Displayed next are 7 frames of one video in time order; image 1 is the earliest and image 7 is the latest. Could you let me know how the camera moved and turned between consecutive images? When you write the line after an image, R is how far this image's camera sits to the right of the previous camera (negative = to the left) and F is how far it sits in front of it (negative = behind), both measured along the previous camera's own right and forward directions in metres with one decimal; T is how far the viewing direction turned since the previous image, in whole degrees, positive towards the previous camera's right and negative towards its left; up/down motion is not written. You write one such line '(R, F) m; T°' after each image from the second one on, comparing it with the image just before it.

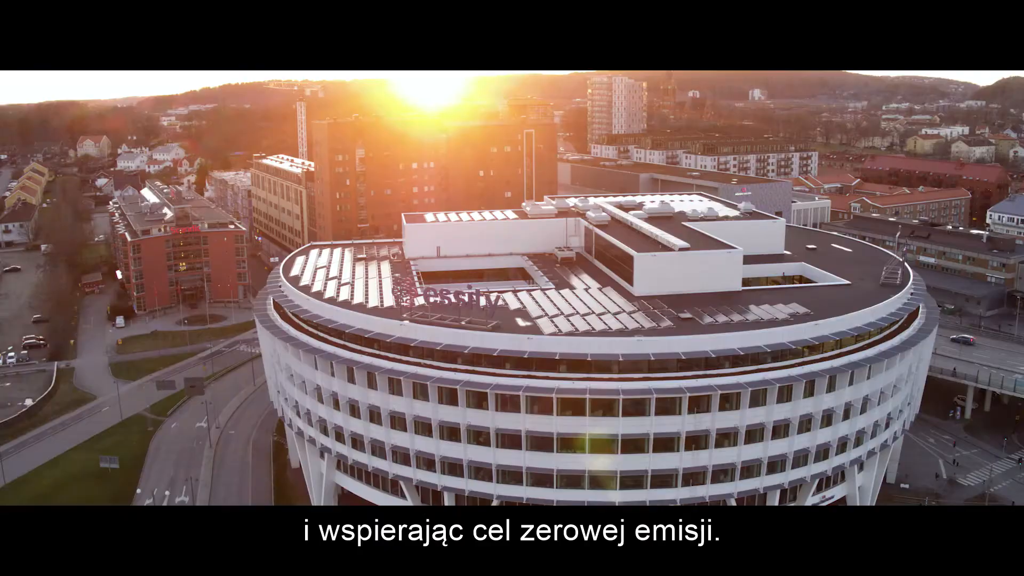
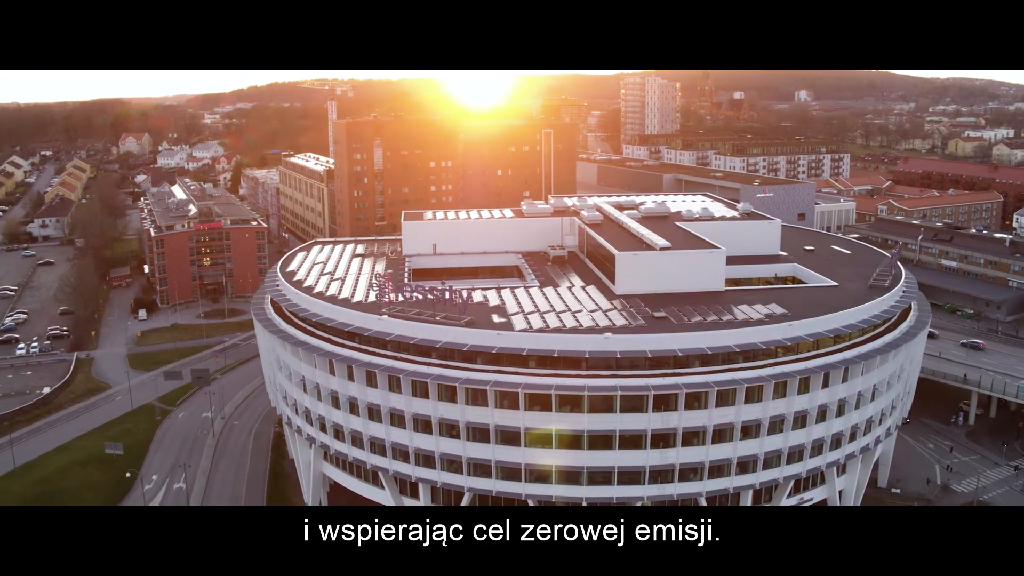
(+1.4, -0.2) m; -2°
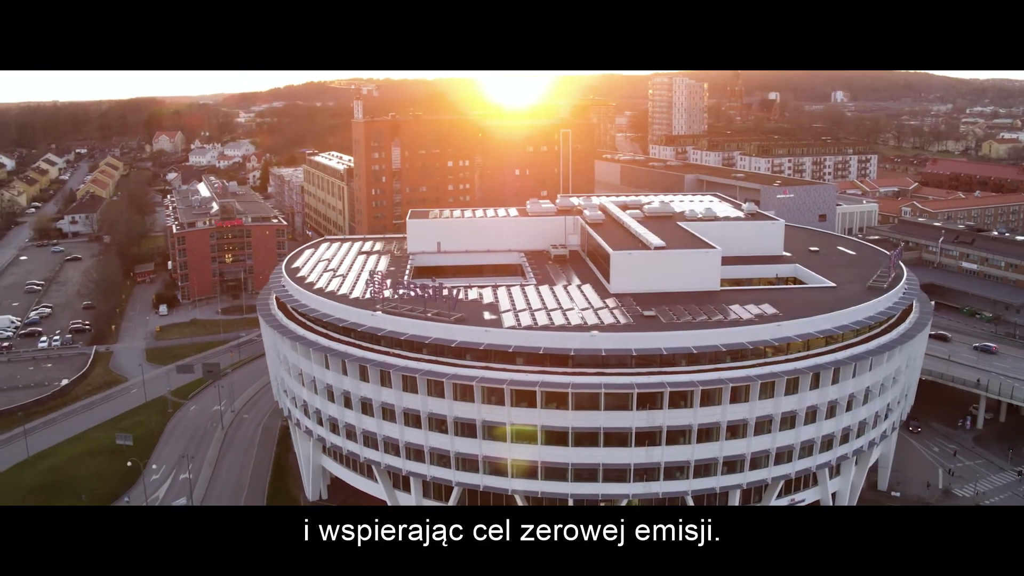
(+0.9, -0.2) m; -2°
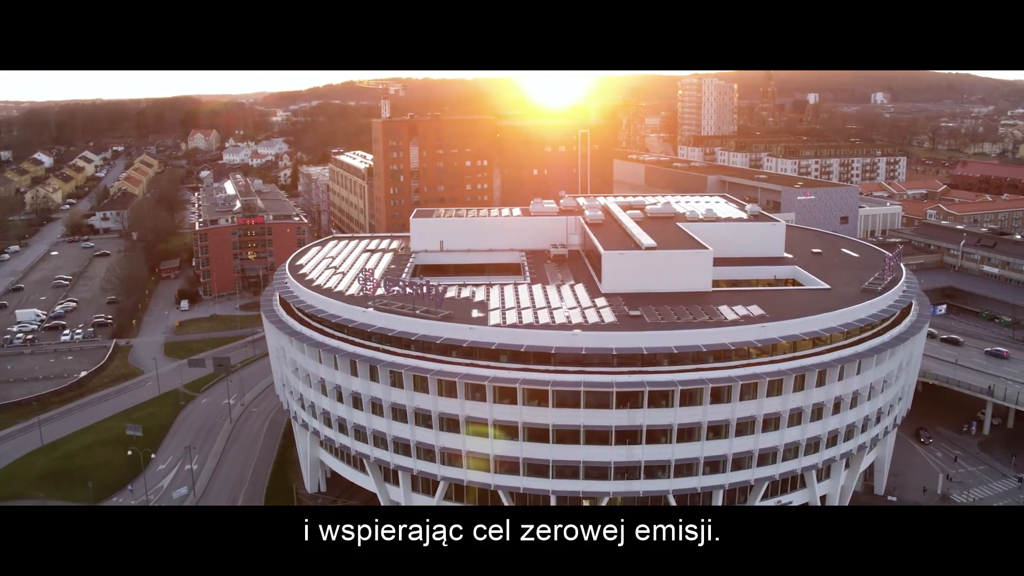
(+1.0, -0.2) m; -2°
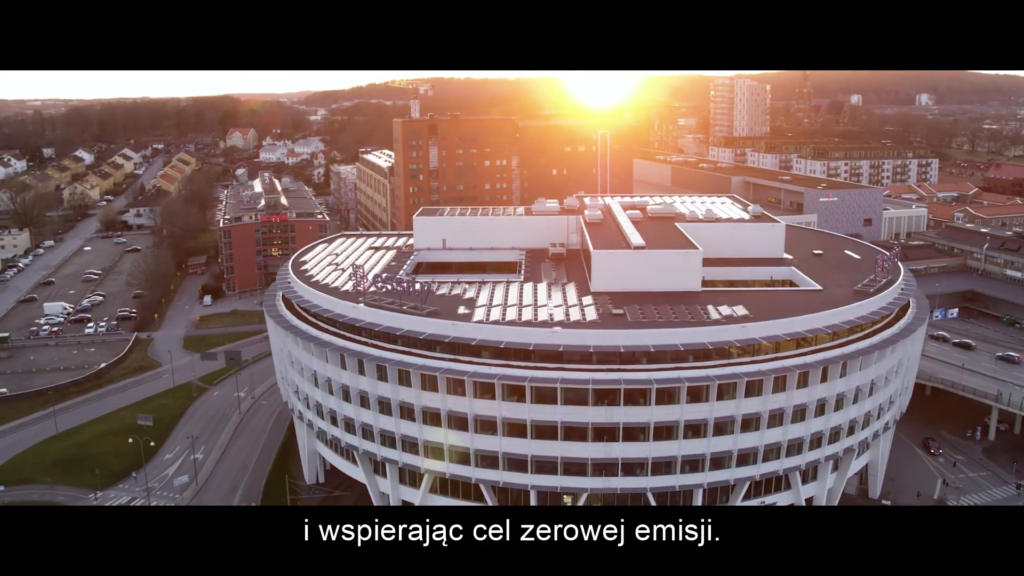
(+1.2, -0.3) m; -2°
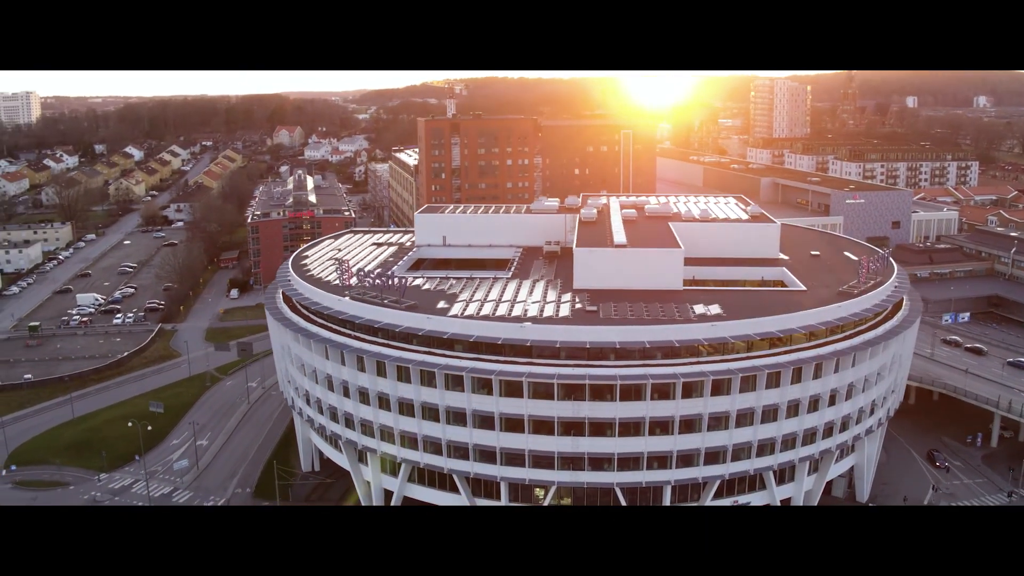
(+1.6, -0.3) m; -3°
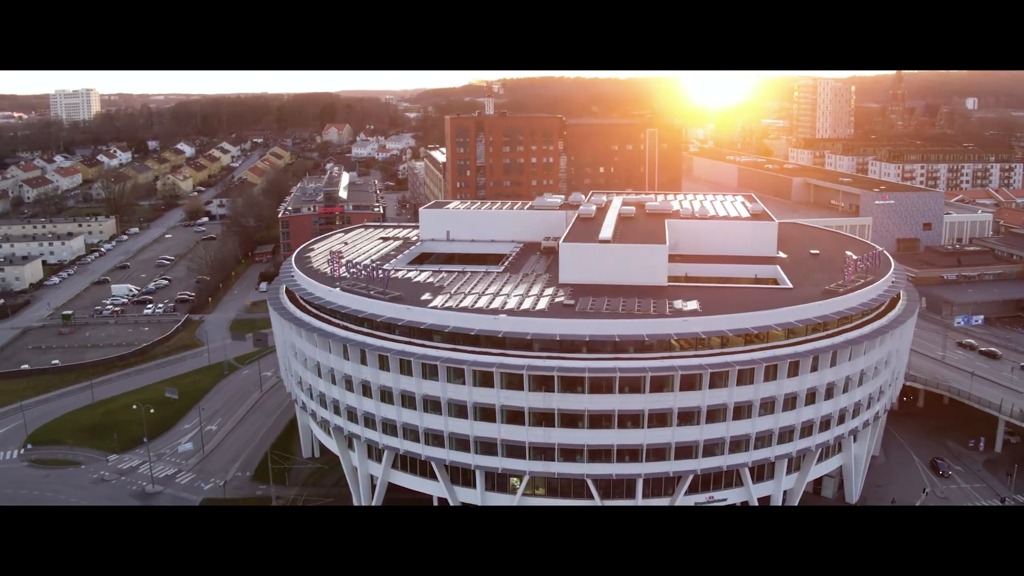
(+1.6, -0.4) m; -3°
